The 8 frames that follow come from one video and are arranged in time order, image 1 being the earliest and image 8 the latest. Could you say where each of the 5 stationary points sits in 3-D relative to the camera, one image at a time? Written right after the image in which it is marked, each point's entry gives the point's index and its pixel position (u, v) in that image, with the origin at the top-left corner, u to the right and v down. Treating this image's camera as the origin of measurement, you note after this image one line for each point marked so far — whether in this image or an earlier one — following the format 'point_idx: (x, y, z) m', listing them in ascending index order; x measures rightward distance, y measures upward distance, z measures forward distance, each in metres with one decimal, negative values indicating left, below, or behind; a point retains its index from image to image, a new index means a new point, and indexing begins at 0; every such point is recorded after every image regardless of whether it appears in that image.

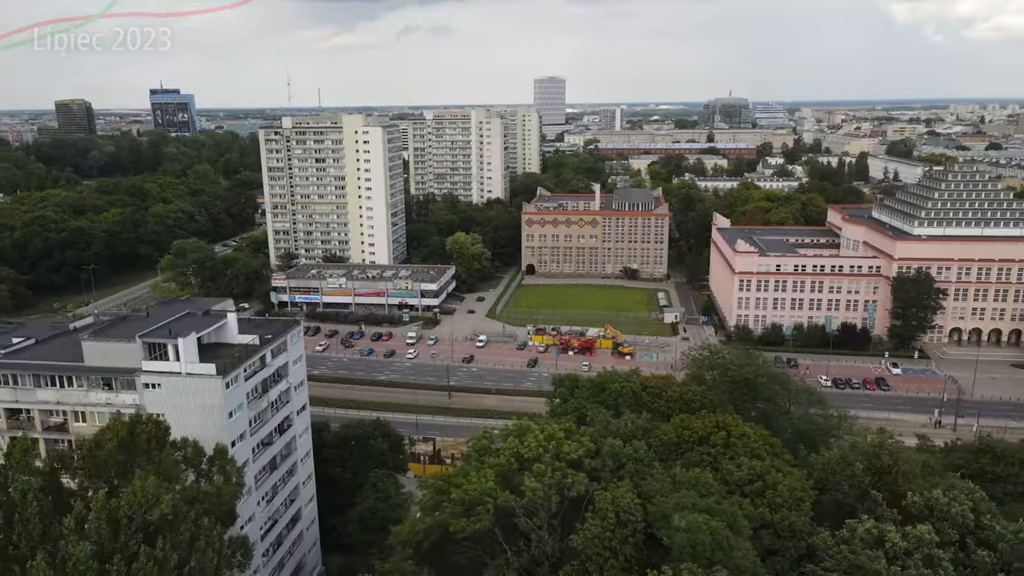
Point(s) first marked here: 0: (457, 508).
0: (-1.4, -5.8, +19.1) m
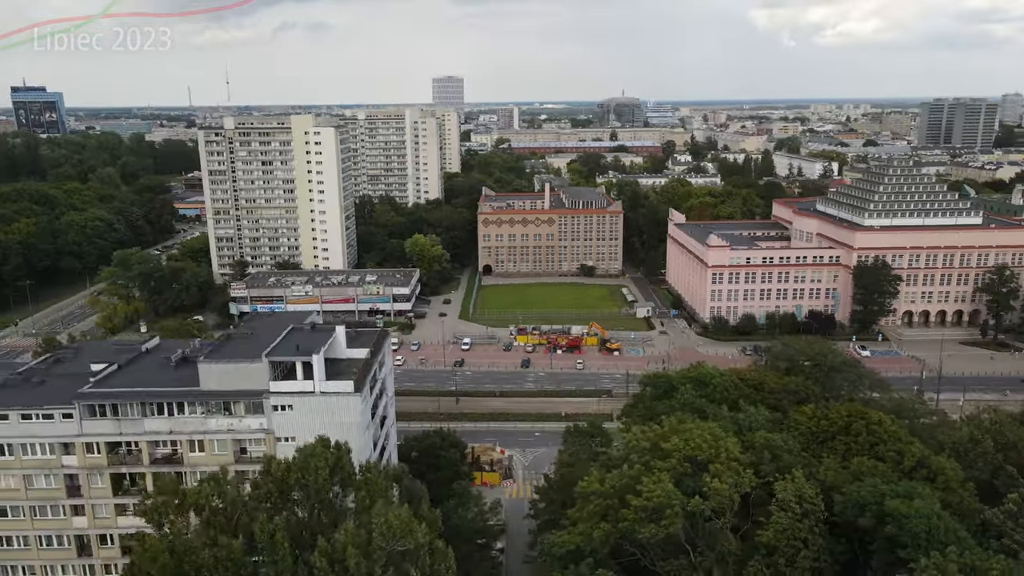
0: (+3.5, -5.8, +18.9) m
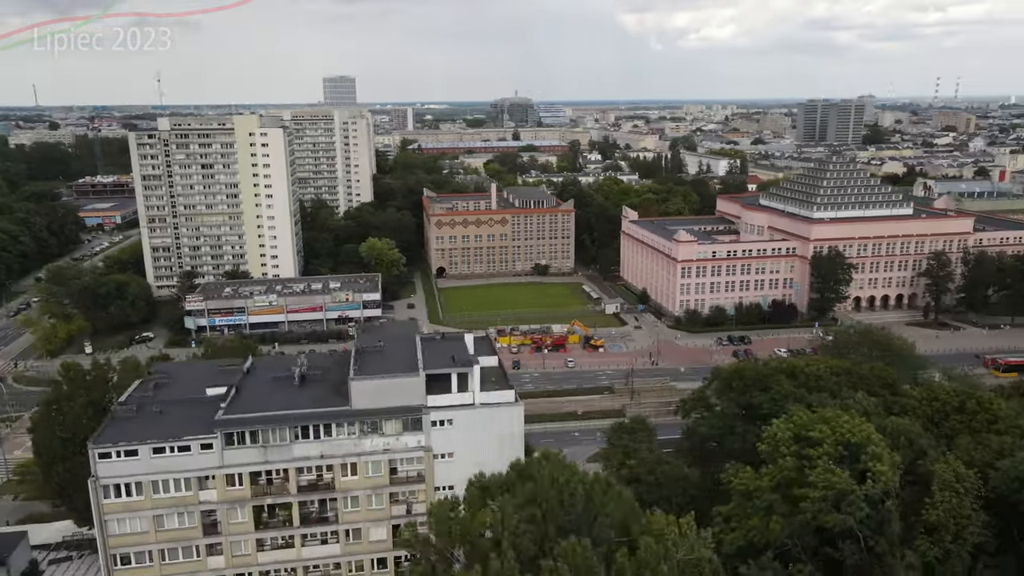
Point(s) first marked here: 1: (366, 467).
0: (+8.3, -5.7, +19.4) m
1: (-3.9, -4.8, +19.4) m
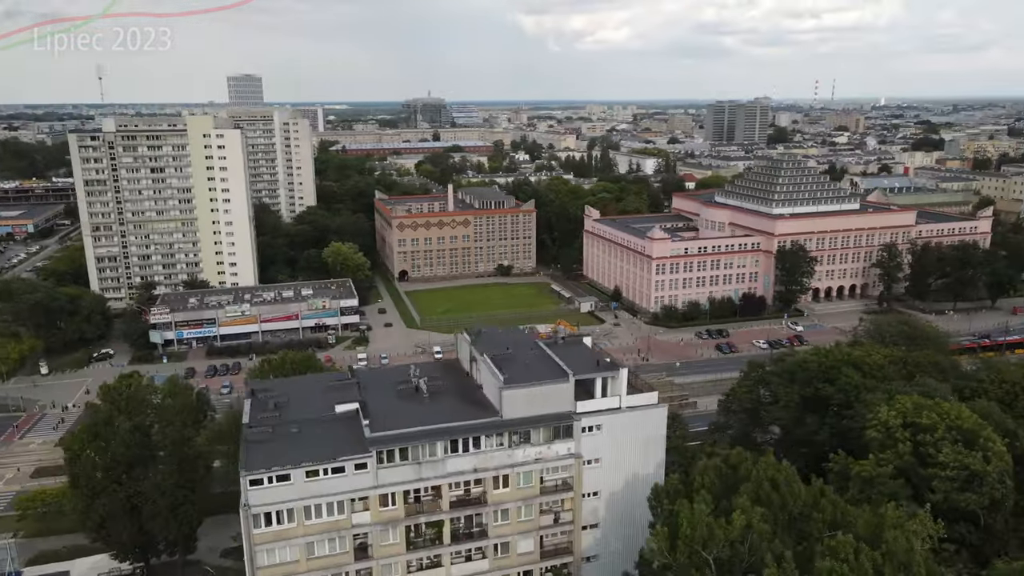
0: (+12.2, -5.5, +20.4) m
1: (+0.1, -4.9, +18.9) m
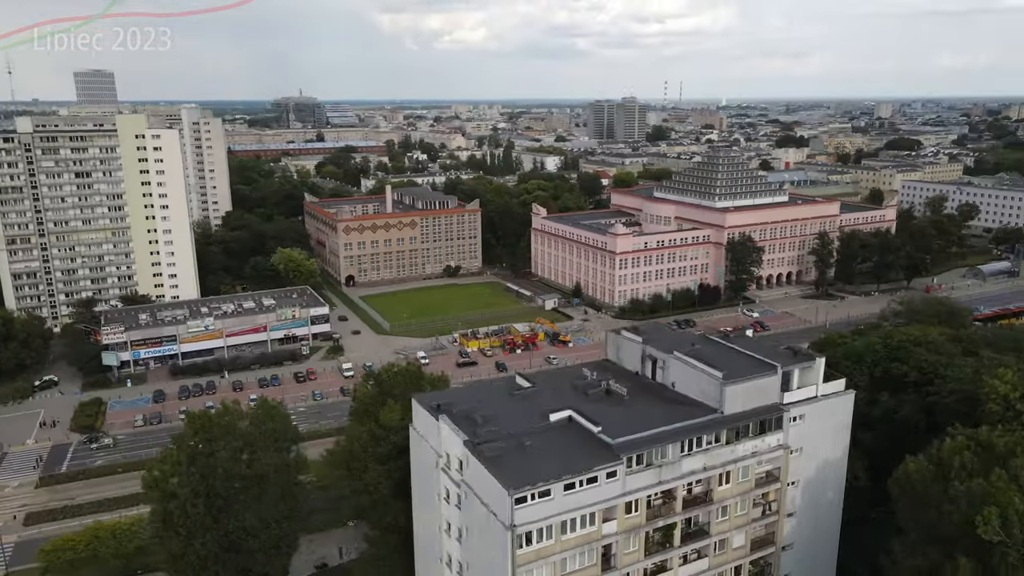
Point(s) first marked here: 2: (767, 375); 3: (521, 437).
0: (+17.5, -4.9, +22.5) m
1: (+5.8, -4.8, +18.9) m
2: (+6.6, -2.3, +19.2) m
3: (+0.2, -3.6, +17.8) m
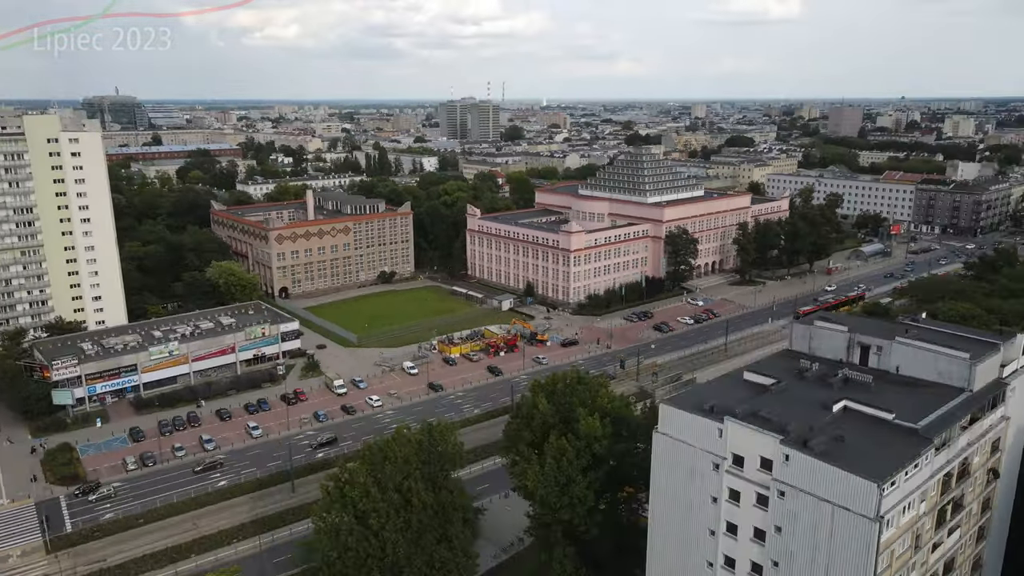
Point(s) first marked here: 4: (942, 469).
0: (+23.7, -3.9, +26.4) m
1: (+13.1, -4.4, +20.4) m
2: (+13.7, -1.9, +20.8) m
3: (+7.7, -3.5, +18.0) m
4: (+10.8, -4.5, +18.3) m
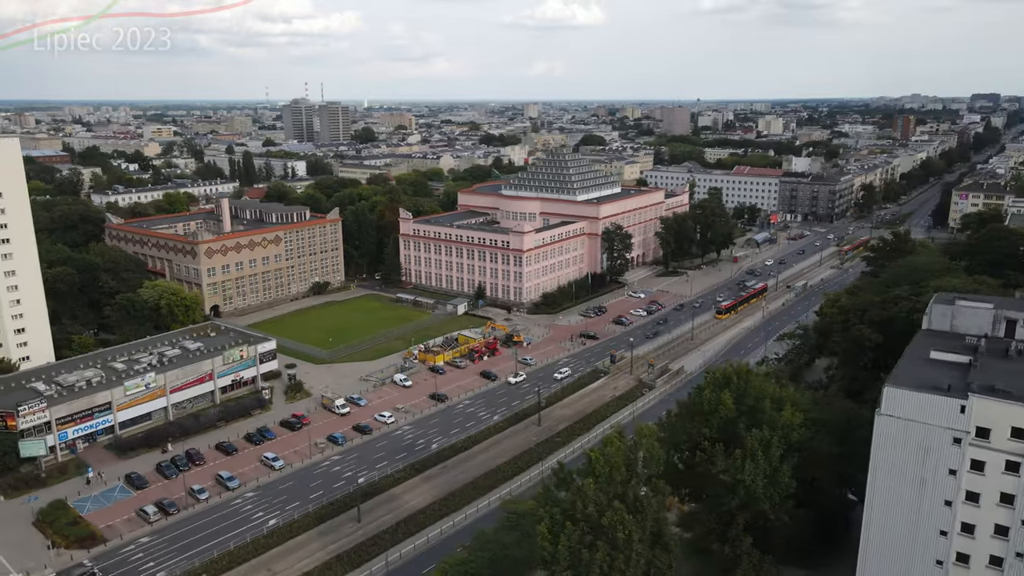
0: (+28.7, -2.5, +31.7) m
1: (+19.8, -3.6, +23.5) m
2: (+20.1, -1.0, +24.0) m
3: (+15.1, -3.0, +20.0) m
4: (+18.0, -3.9, +21.0) m
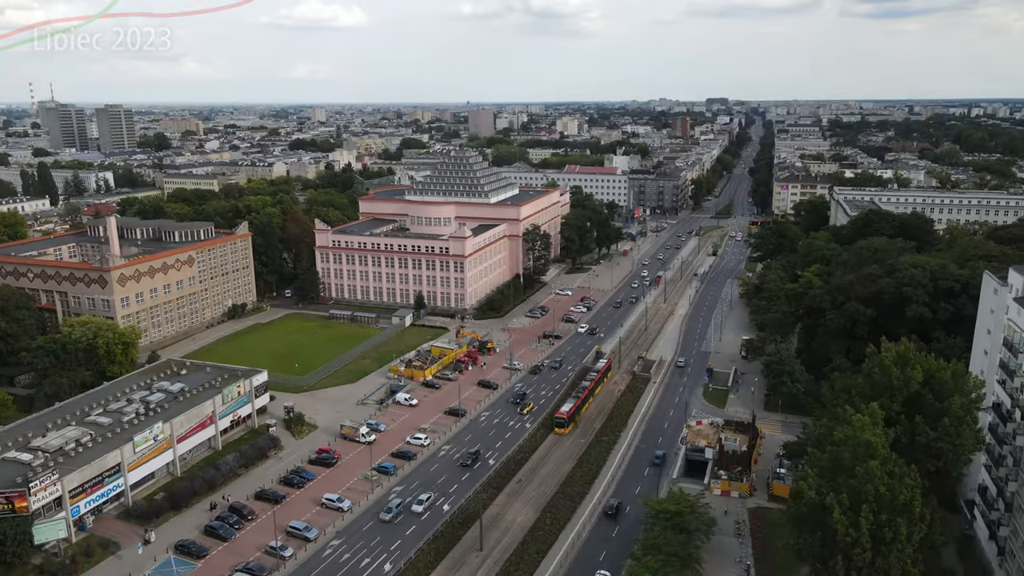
0: (+33.4, -0.5, +39.9) m
1: (+27.2, -2.1, +29.5) m
2: (+27.2, +0.4, +30.1) m
3: (+23.6, -1.9, +24.9) m
4: (+26.2, -2.5, +26.6) m
